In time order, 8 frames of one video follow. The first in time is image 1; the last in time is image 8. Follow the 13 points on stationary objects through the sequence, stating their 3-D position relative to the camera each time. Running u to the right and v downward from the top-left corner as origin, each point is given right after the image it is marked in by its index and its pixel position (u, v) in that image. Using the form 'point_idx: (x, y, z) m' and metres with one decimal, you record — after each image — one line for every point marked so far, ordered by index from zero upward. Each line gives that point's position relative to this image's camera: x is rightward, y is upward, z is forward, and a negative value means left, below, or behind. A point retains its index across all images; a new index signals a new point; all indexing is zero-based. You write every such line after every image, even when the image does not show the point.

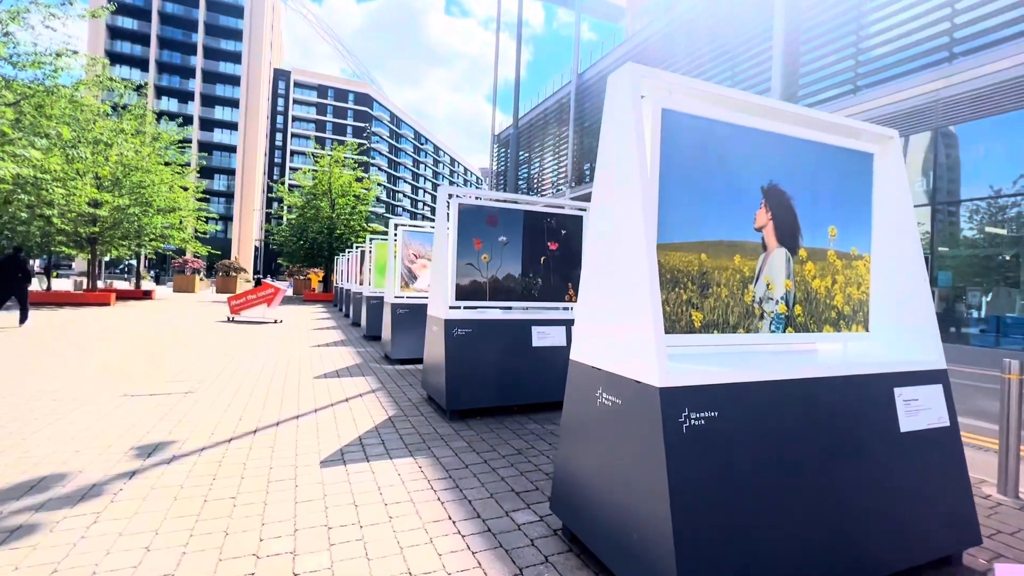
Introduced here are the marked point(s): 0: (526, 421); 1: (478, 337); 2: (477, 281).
0: (+0.2, -1.7, +5.9) m
1: (-0.4, -0.6, +6.1) m
2: (-0.5, +0.1, +6.4) m
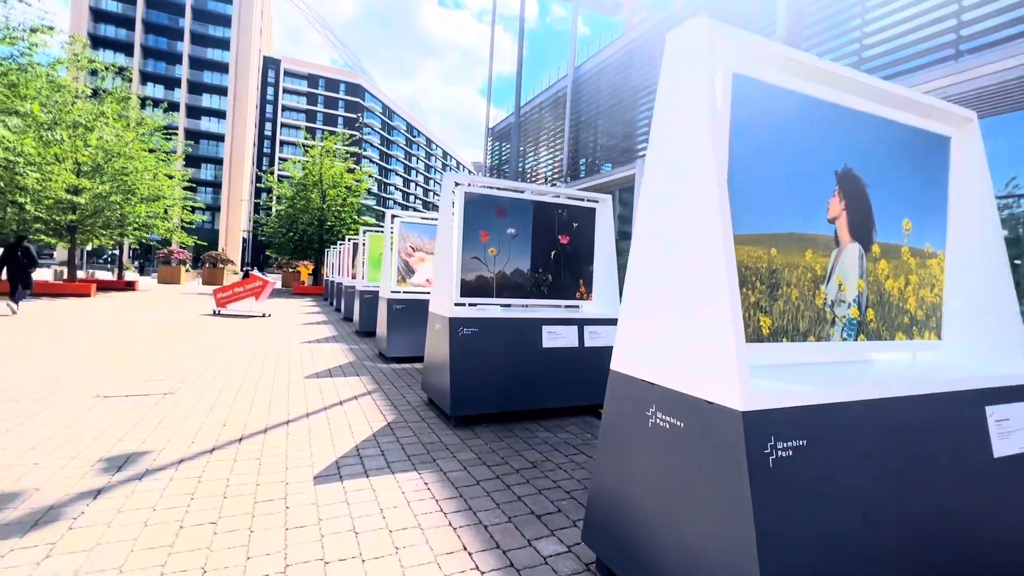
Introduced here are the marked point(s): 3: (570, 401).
0: (+0.3, -1.6, +5.4) m
1: (-0.3, -0.6, +5.6) m
2: (-0.4, +0.1, +6.0) m
3: (+0.7, -1.4, +6.0) m
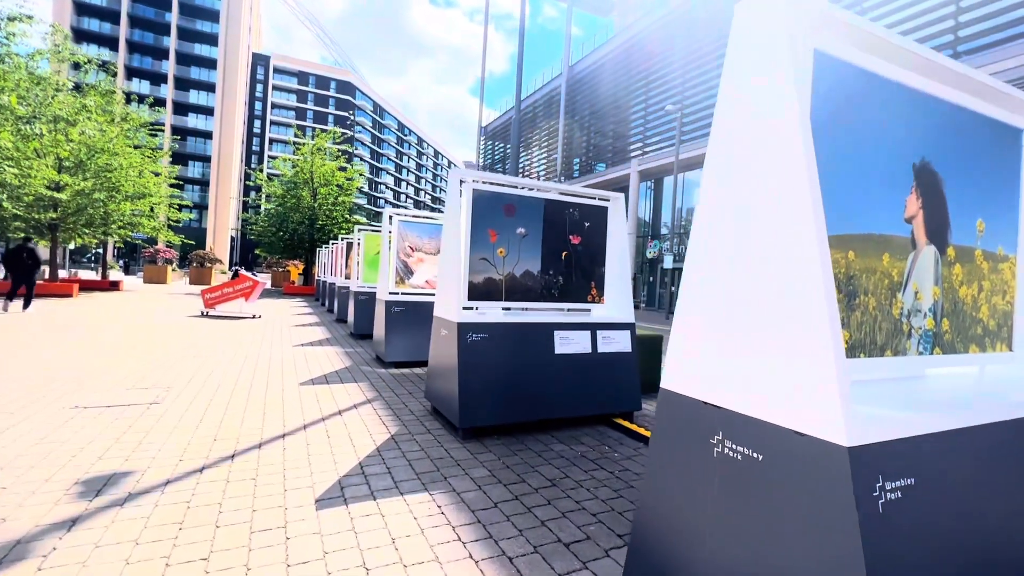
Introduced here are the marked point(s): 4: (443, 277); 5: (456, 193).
0: (+0.4, -1.7, +5.1) m
1: (-0.2, -0.6, +5.3) m
2: (-0.2, +0.1, +5.6) m
3: (+0.9, -1.5, +5.7) m
4: (-0.8, +0.1, +5.7) m
5: (-0.7, +1.1, +5.6) m
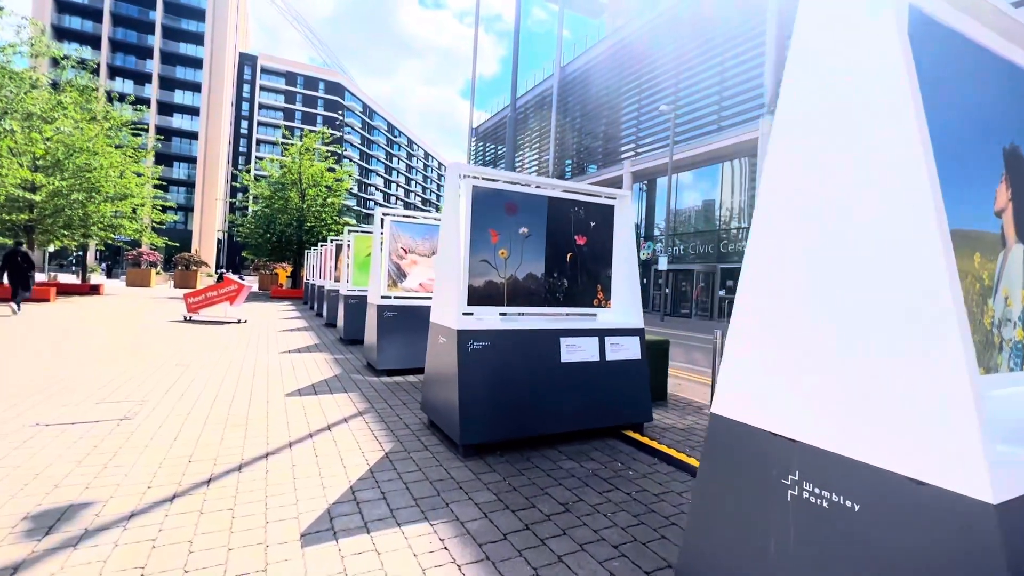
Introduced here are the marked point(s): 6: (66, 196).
0: (+0.5, -1.7, +4.7) m
1: (-0.1, -0.7, +4.9) m
2: (-0.2, +0.1, +5.2) m
3: (+0.9, -1.5, +5.3) m
4: (-0.8, +0.1, +5.3) m
5: (-0.6, +1.1, +5.2) m
6: (-18.5, +3.8, +19.6) m
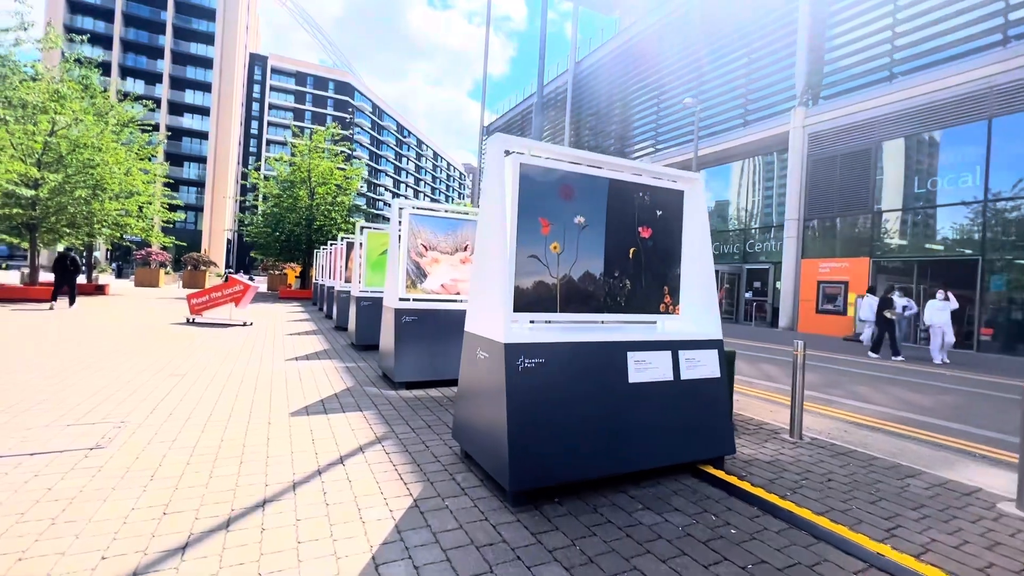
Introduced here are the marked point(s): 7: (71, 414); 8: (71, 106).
0: (+0.9, -1.7, +3.7) m
1: (+0.3, -0.7, +3.9) m
2: (+0.3, 0.0, +4.2) m
3: (+1.4, -1.5, +4.3) m
4: (-0.3, +0.1, +4.3) m
5: (-0.1, +1.1, +4.2) m
6: (-17.8, +3.8, +18.9) m
7: (-5.0, -1.4, +5.3) m
8: (-18.3, +7.6, +19.6) m
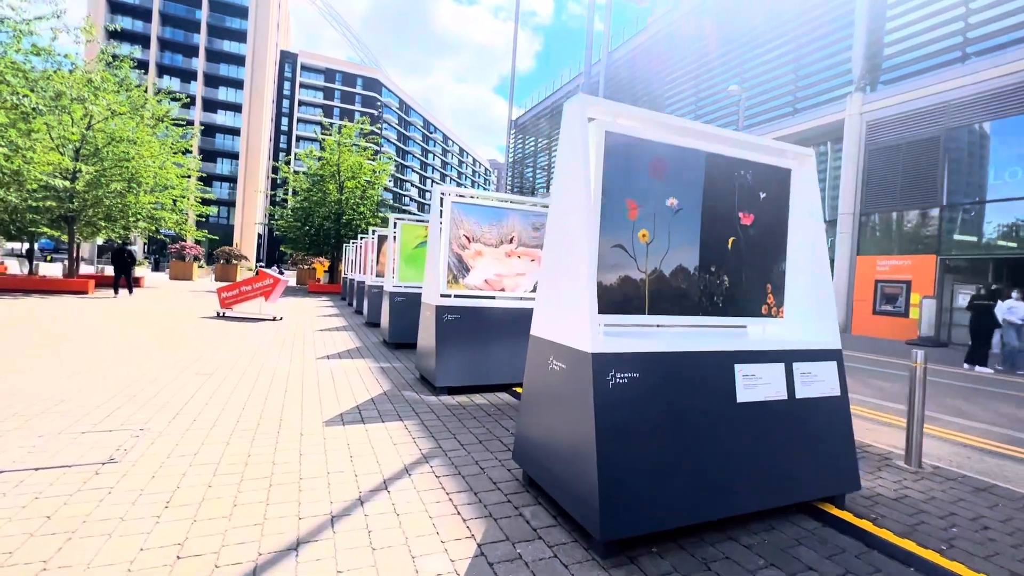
0: (+1.5, -1.7, +2.9) m
1: (+0.9, -0.7, +3.1) m
2: (+0.9, +0.1, +3.5) m
3: (+2.0, -1.5, +3.5) m
4: (+0.3, +0.1, +3.6) m
5: (+0.5, +1.1, +3.4) m
6: (-16.4, +4.1, +19.0) m
7: (-4.3, -1.3, +4.8) m
8: (-16.9, +7.9, +19.7) m
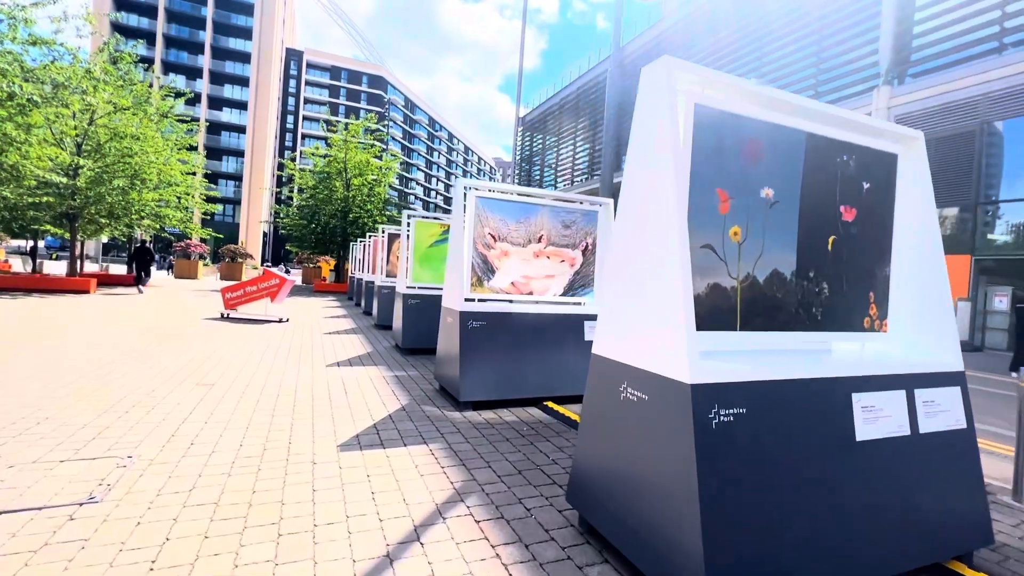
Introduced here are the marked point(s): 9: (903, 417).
0: (+1.9, -1.8, +2.3) m
1: (+1.3, -0.7, +2.5) m
2: (+1.3, 0.0, +2.8) m
3: (+2.3, -1.6, +2.8) m
4: (+0.7, +0.1, +2.9) m
5: (+0.8, +1.0, +2.8) m
6: (-15.9, +4.2, +18.4) m
7: (-4.0, -1.4, +4.2) m
8: (-16.4, +7.9, +19.2) m
9: (+2.4, -0.8, +2.9) m
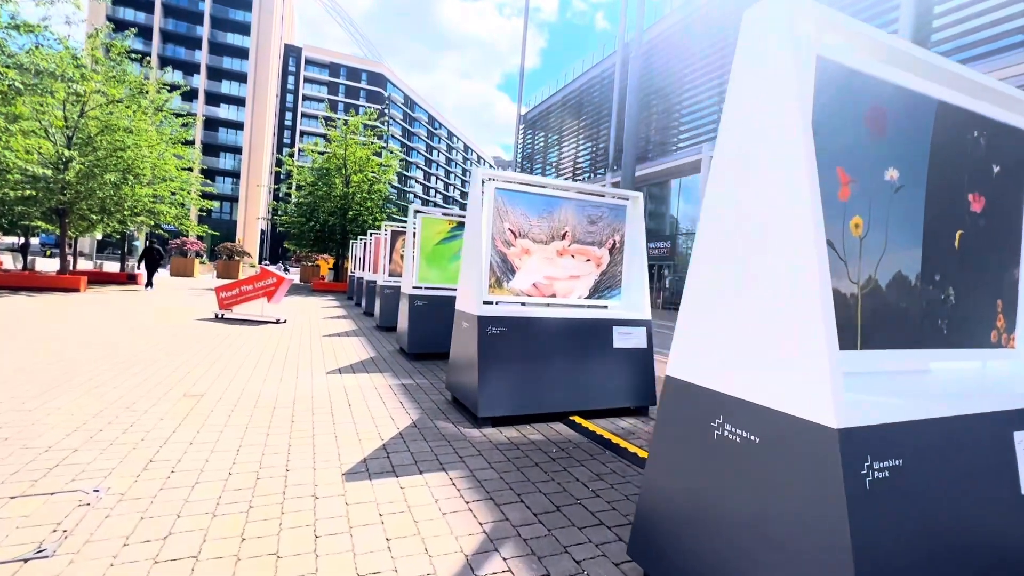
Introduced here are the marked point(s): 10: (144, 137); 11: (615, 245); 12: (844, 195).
0: (+2.2, -1.8, +1.7) m
1: (+1.6, -0.8, +1.9) m
2: (+1.5, 0.0, +2.2) m
3: (+2.6, -1.6, +2.2) m
4: (+1.0, 0.0, +2.3) m
5: (+1.1, +1.0, +2.1) m
6: (-15.6, +4.2, +17.7) m
7: (-3.7, -1.4, +3.6) m
8: (-16.1, +8.0, +18.5) m
9: (+2.7, -0.8, +2.3) m
10: (-15.7, +6.5, +20.0) m
11: (+1.4, +0.6, +6.5) m
12: (+1.6, +0.4, +2.2) m
